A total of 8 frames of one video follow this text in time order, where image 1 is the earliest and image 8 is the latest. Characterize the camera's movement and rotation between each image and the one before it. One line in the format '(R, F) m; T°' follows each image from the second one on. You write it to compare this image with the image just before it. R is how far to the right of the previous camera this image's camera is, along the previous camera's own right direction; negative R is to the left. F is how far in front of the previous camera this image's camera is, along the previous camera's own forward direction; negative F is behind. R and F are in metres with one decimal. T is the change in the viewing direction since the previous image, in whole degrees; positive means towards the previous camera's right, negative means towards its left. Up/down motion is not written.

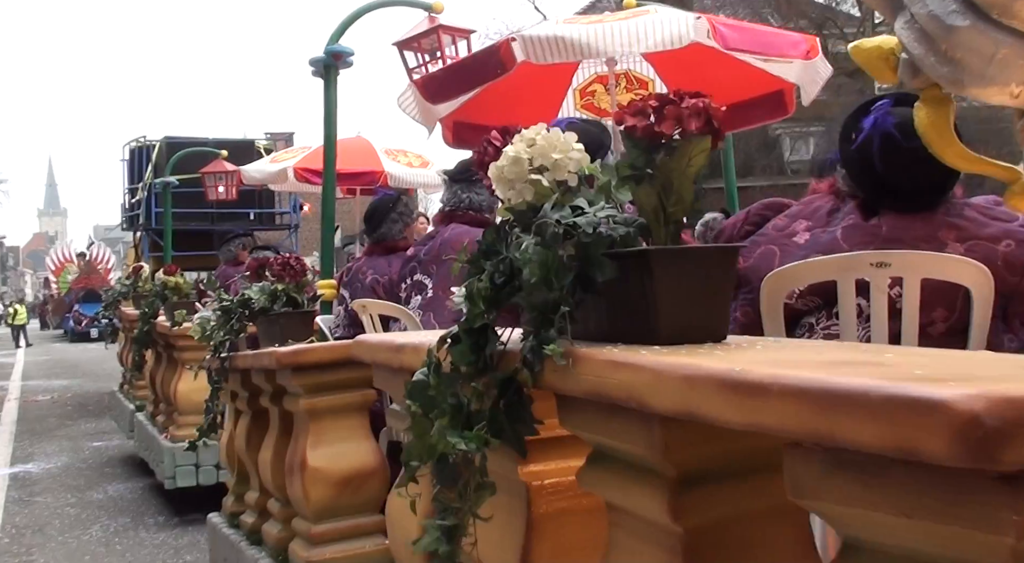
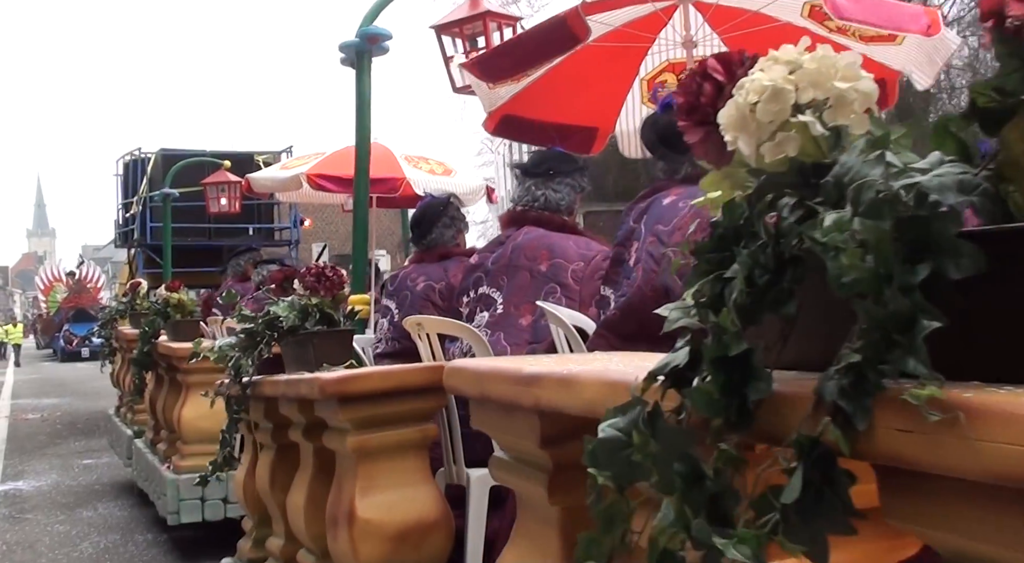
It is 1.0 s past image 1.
(-0.3, +0.7) m; 0°
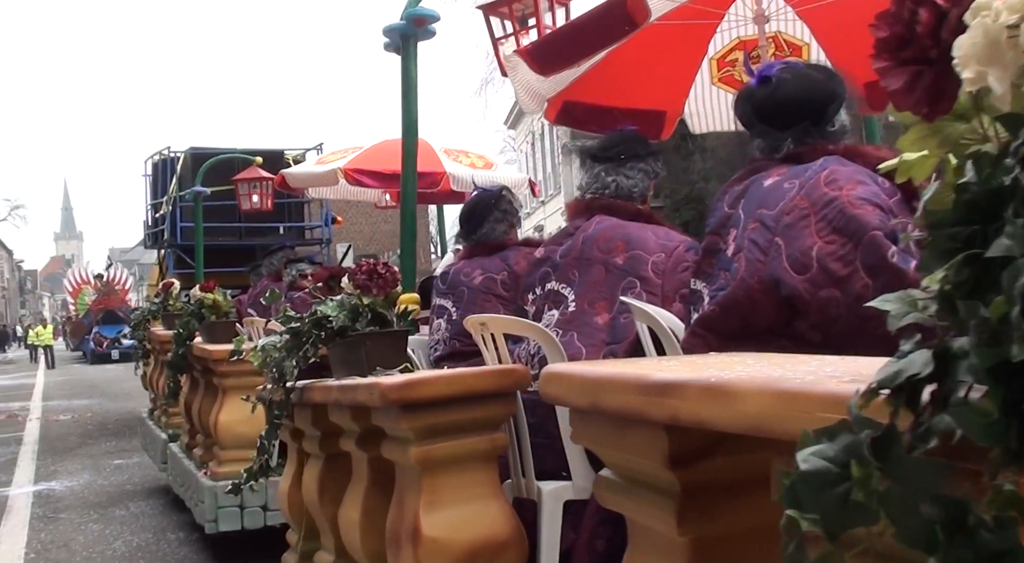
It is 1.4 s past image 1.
(-0.1, +0.3) m; -1°
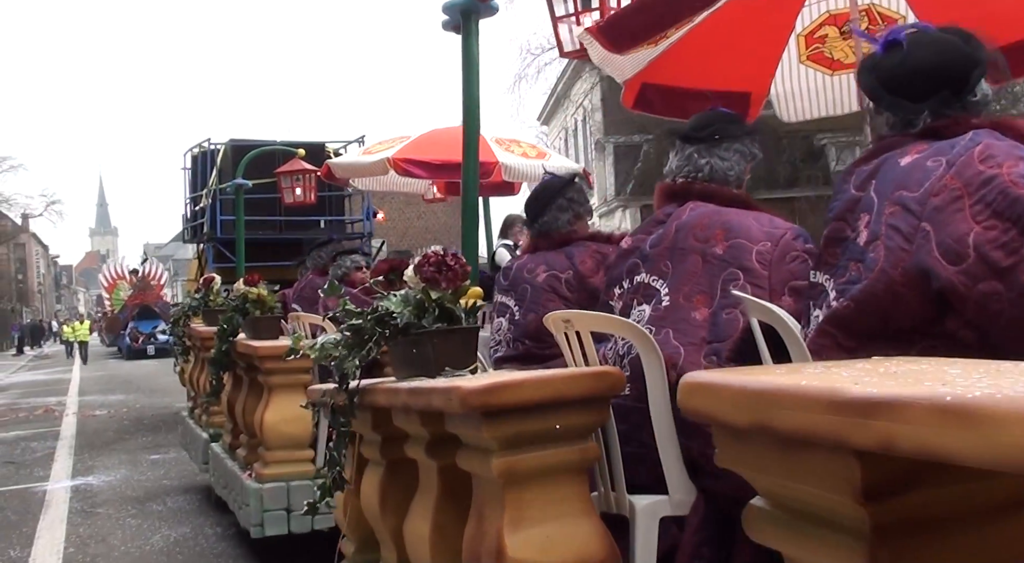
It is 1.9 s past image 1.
(-0.1, +0.3) m; -2°
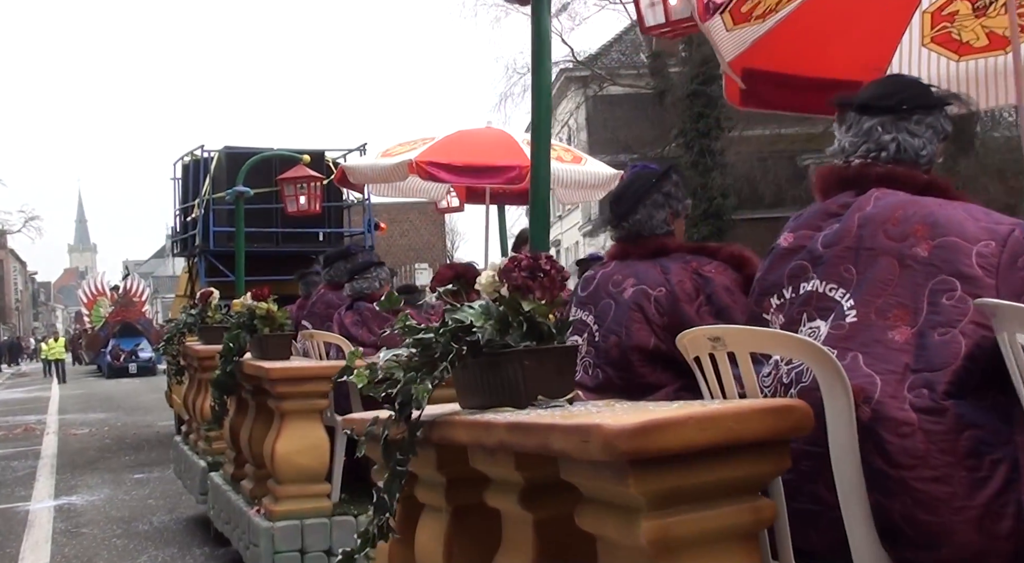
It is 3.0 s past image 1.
(-0.3, +0.6) m; +1°
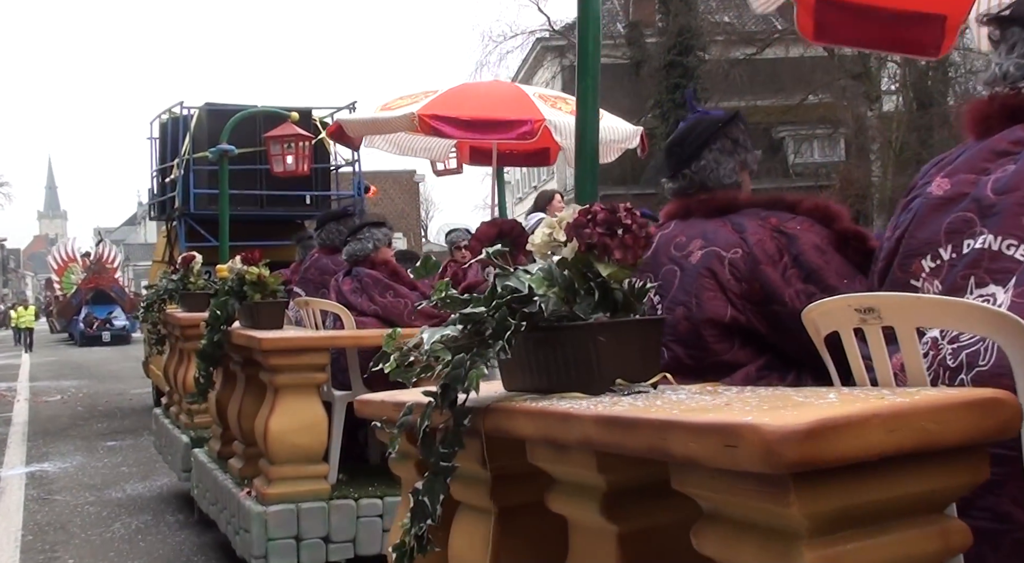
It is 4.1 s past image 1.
(-0.2, +0.5) m; +1°
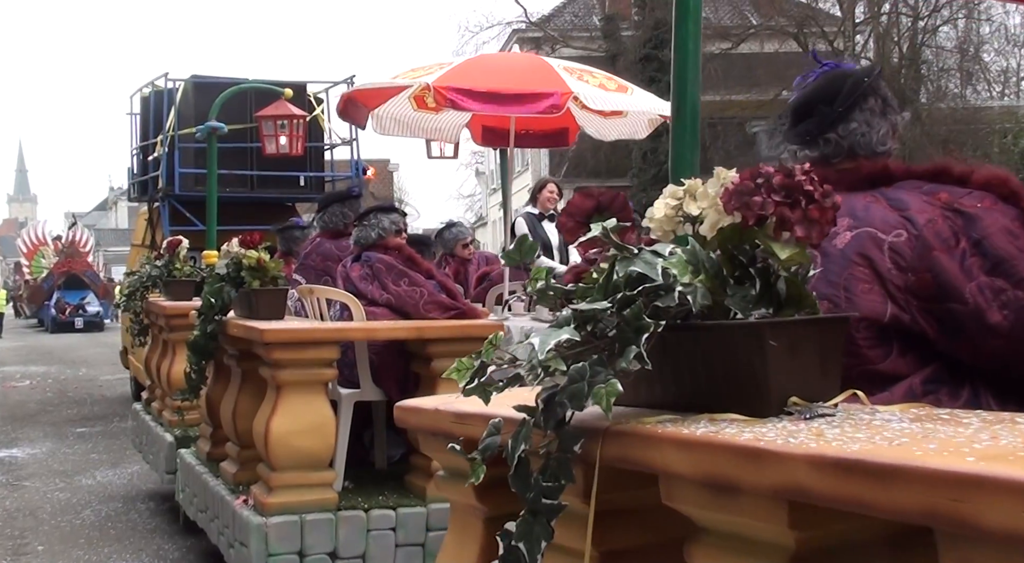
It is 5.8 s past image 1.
(-0.2, +0.5) m; +1°
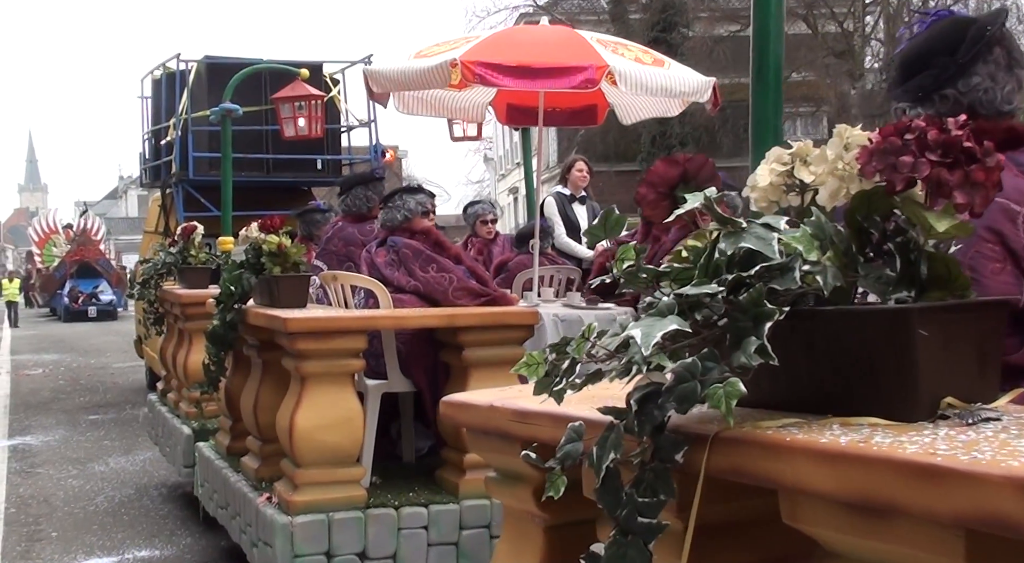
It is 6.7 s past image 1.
(-0.1, +0.3) m; -1°
